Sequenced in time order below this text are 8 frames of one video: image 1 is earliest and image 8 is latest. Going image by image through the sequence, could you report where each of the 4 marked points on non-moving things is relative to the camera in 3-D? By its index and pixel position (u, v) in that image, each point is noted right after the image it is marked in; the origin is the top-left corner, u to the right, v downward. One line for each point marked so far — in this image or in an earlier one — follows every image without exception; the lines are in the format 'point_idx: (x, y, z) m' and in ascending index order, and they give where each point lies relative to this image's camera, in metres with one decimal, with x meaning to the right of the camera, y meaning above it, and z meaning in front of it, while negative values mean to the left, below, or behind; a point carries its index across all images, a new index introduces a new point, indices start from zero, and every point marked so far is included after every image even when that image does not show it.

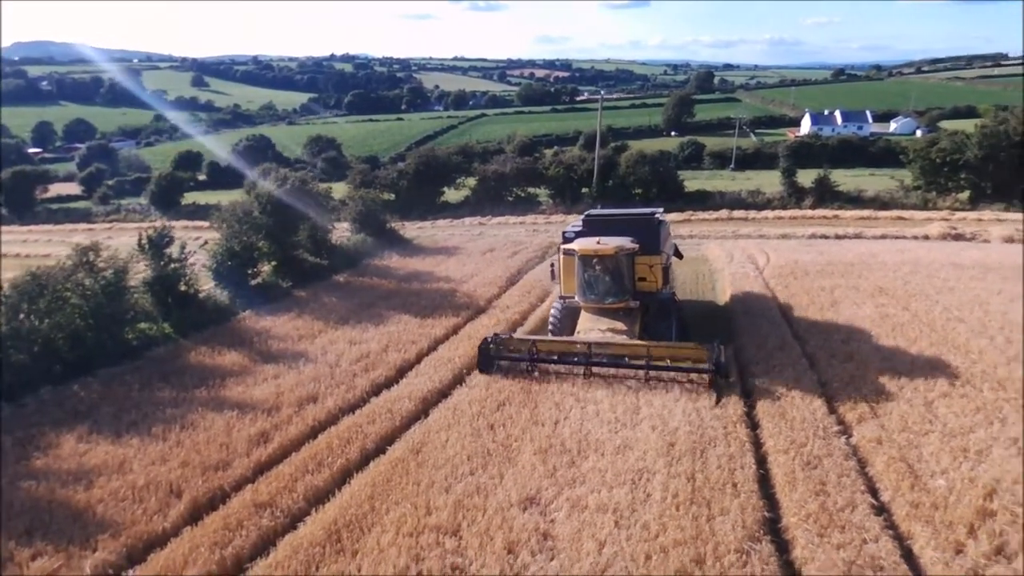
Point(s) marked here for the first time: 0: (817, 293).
0: (+6.1, -0.1, +12.5) m
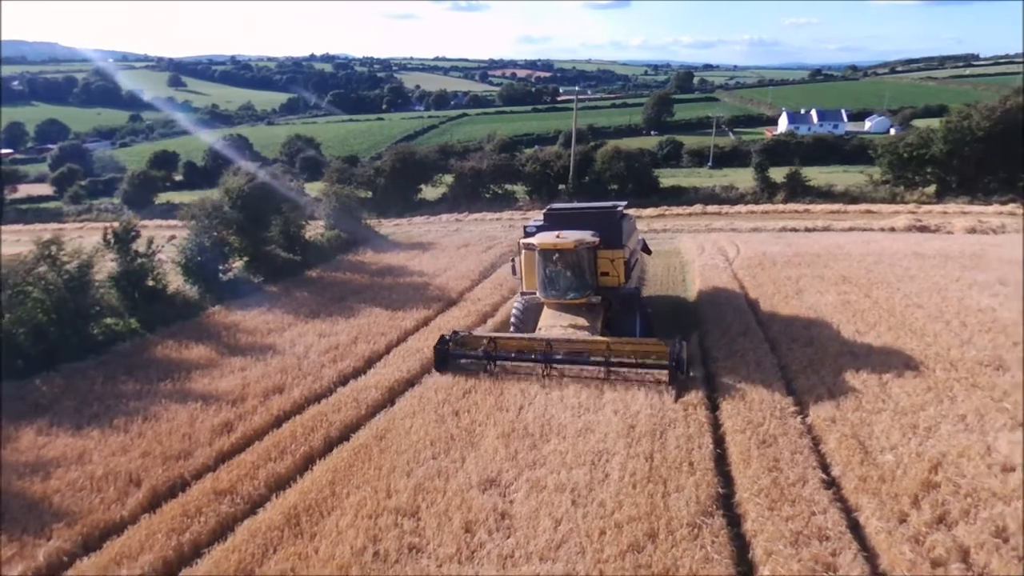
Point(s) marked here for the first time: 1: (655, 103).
0: (+5.6, +0.1, +12.7) m
1: (+4.2, +5.1, +17.3) m
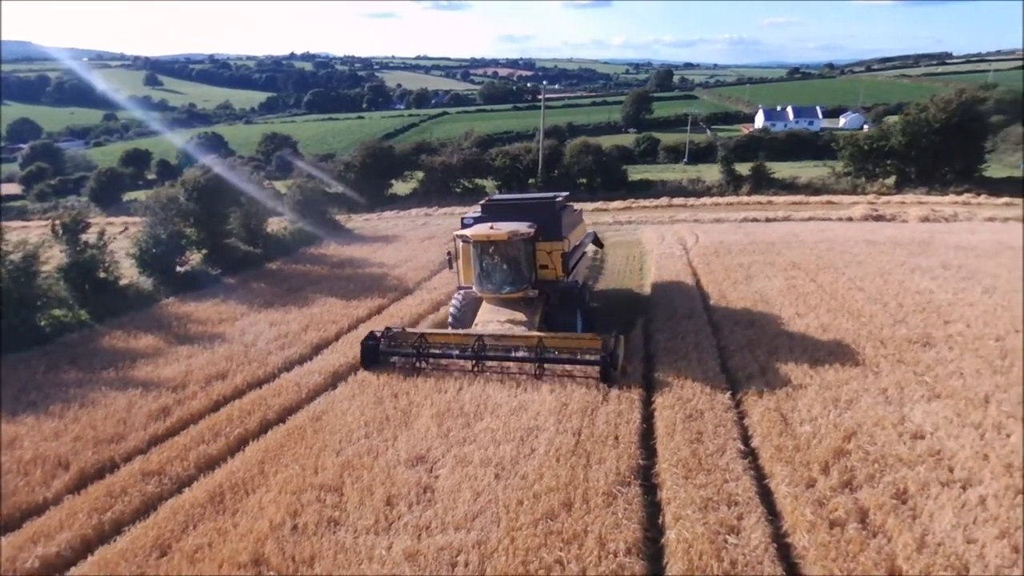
0: (+4.6, +0.4, +12.9) m
1: (+3.2, +5.4, +17.5) m
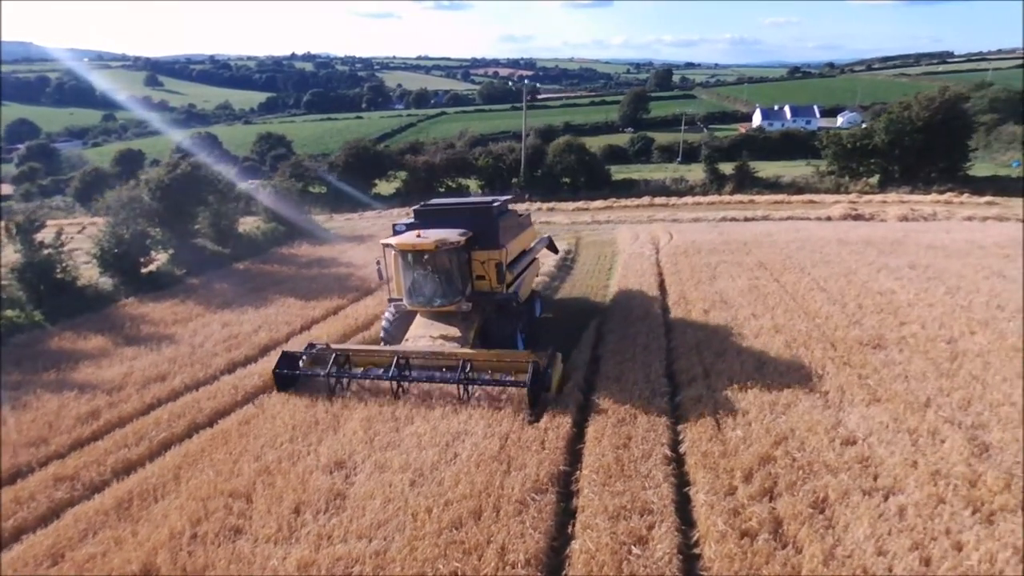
0: (+3.9, +0.4, +12.7) m
1: (+2.4, +5.4, +17.3) m
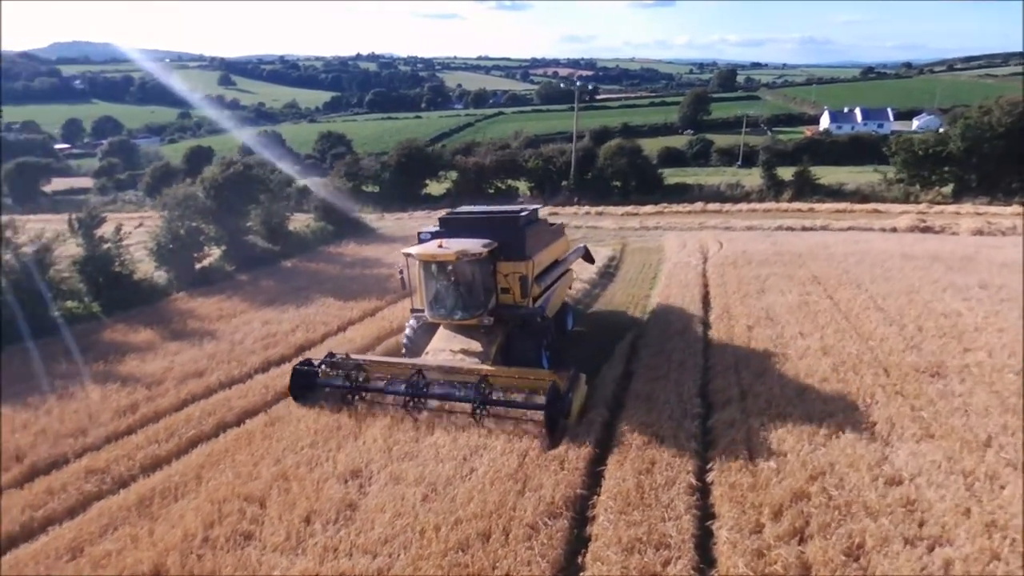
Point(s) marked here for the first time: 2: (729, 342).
0: (+4.7, +0.2, +12.2) m
1: (+3.8, +5.2, +16.8) m
2: (+3.1, -0.8, +8.9) m
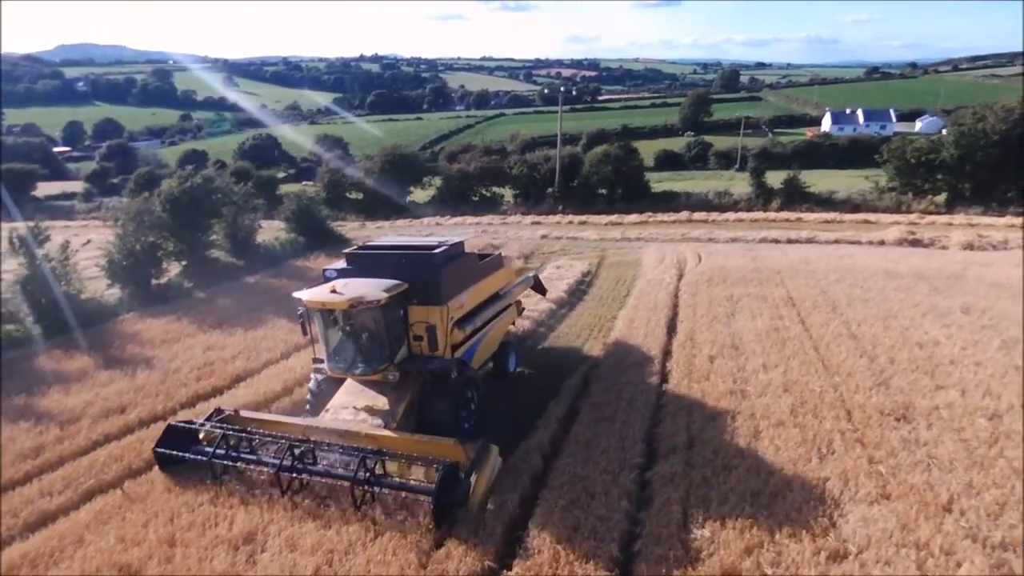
0: (+3.9, -0.2, +11.6) m
1: (+3.0, +4.8, +16.2) m
2: (+2.4, -1.2, +8.3) m
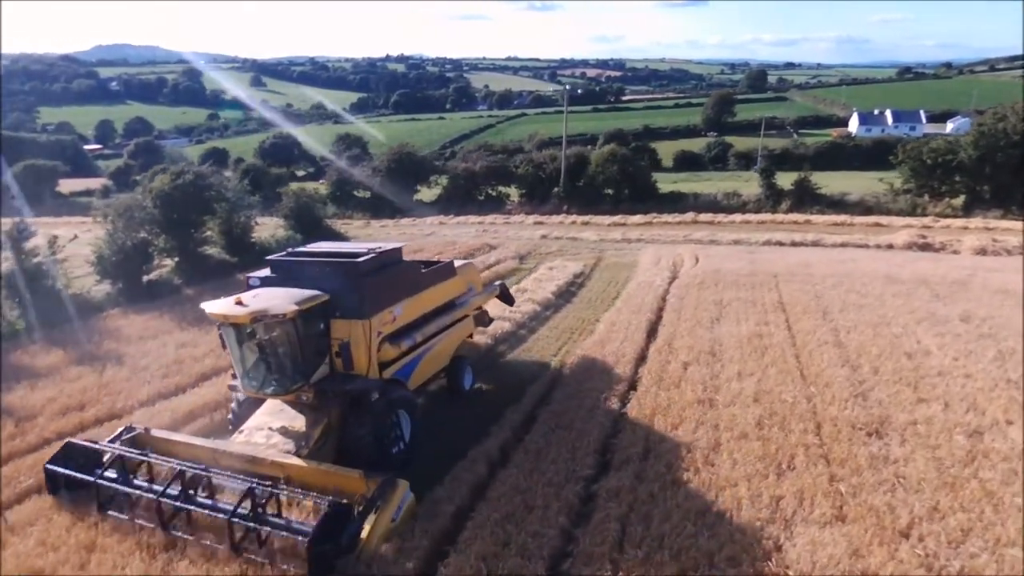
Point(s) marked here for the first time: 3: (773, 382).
0: (+3.6, -0.3, +11.1) m
1: (+2.9, +4.7, +15.8) m
2: (+1.9, -1.2, +8.0) m
3: (+3.3, -1.2, +7.7) m
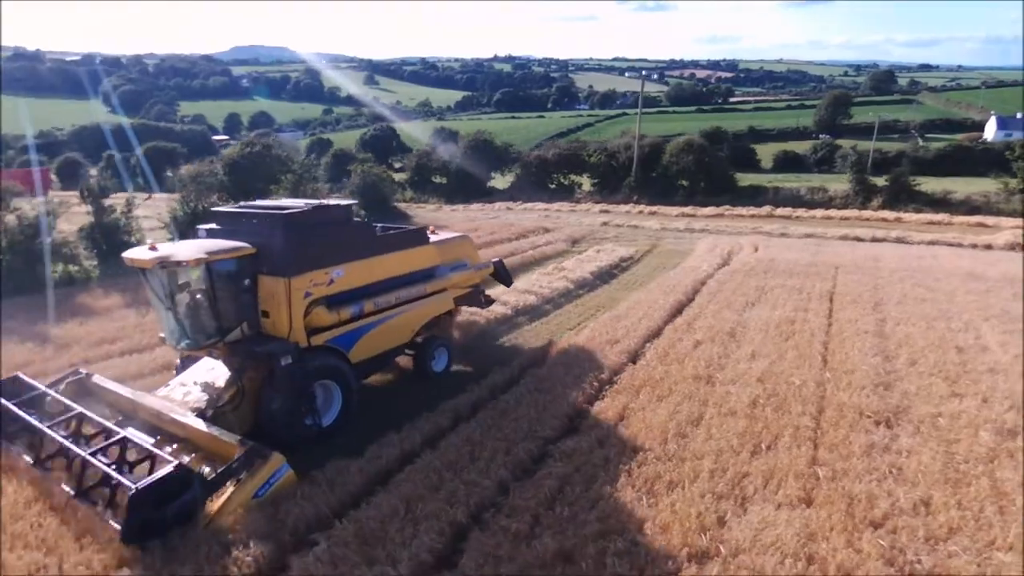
0: (+4.0, 0.0, +10.3) m
1: (+4.4, +5.0, +15.1) m
2: (+1.8, -0.8, +7.4) m
3: (+3.1, -0.9, +7.0) m
